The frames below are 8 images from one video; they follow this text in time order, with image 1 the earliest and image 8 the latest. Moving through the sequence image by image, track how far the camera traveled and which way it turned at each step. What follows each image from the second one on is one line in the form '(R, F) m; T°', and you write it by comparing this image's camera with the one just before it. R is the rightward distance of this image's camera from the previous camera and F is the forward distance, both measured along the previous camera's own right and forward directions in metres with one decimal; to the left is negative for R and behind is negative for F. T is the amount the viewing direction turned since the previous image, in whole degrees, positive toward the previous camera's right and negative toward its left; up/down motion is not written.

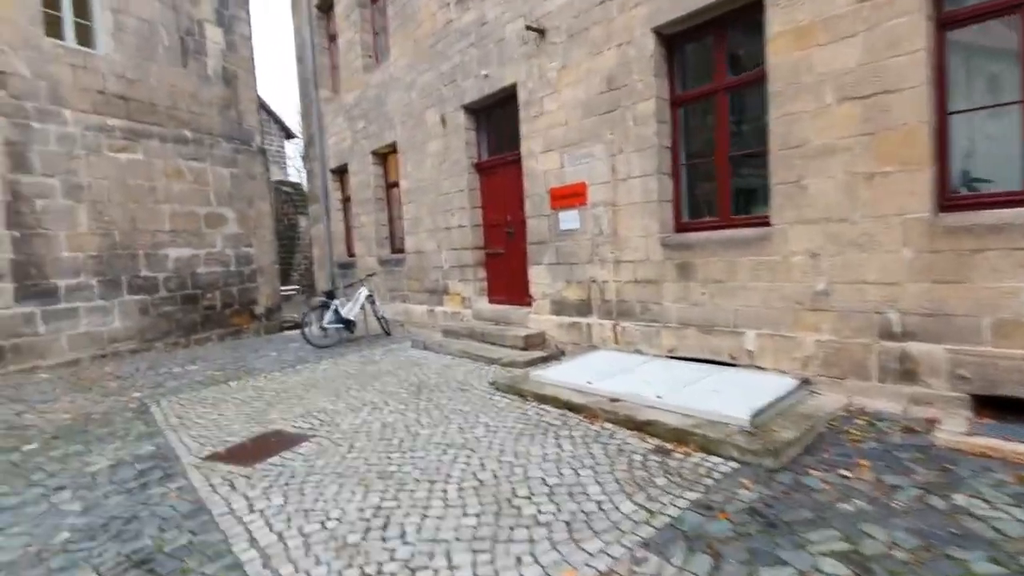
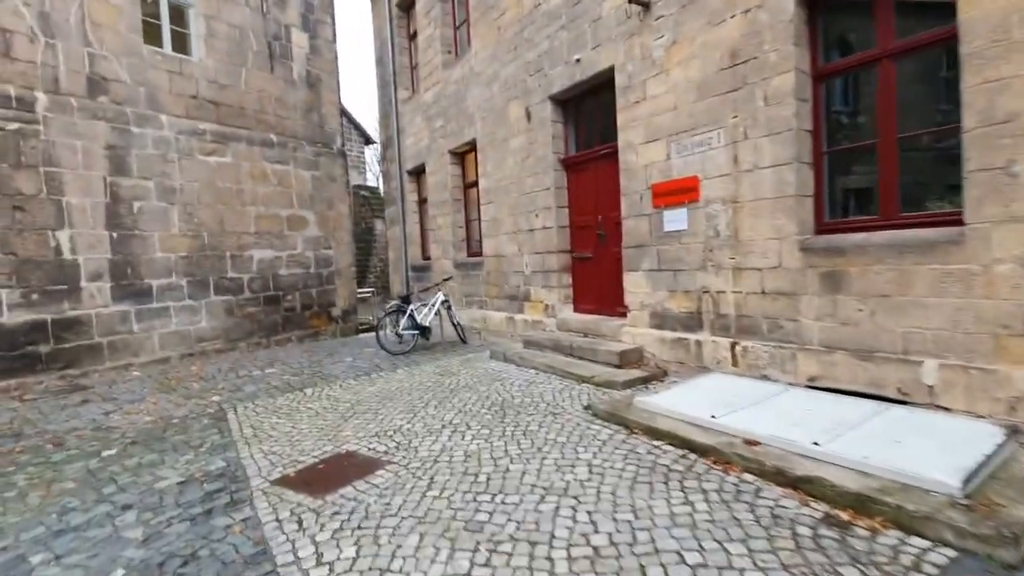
(-0.3, +0.6) m; -8°
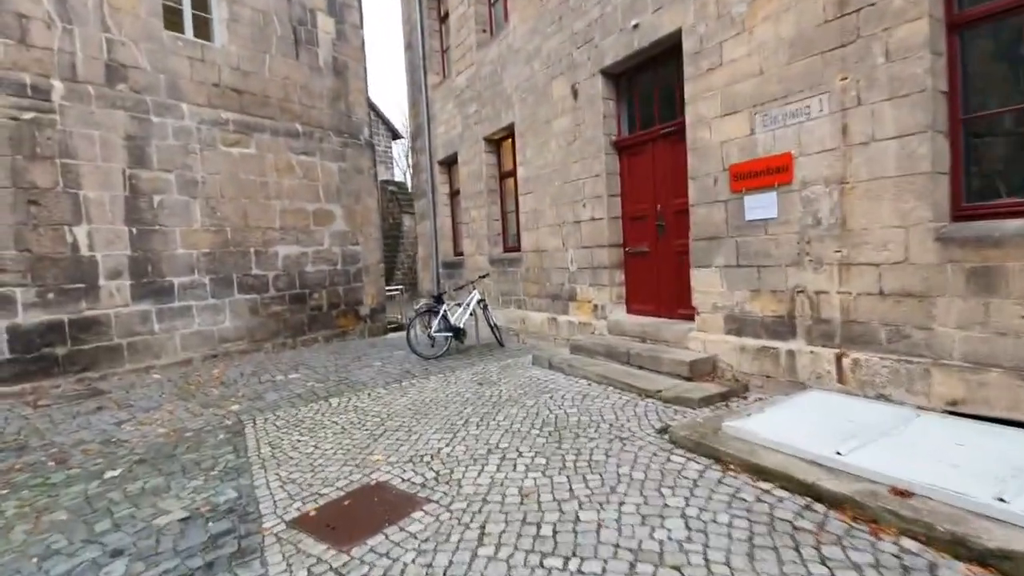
(-0.2, +0.7) m; -3°
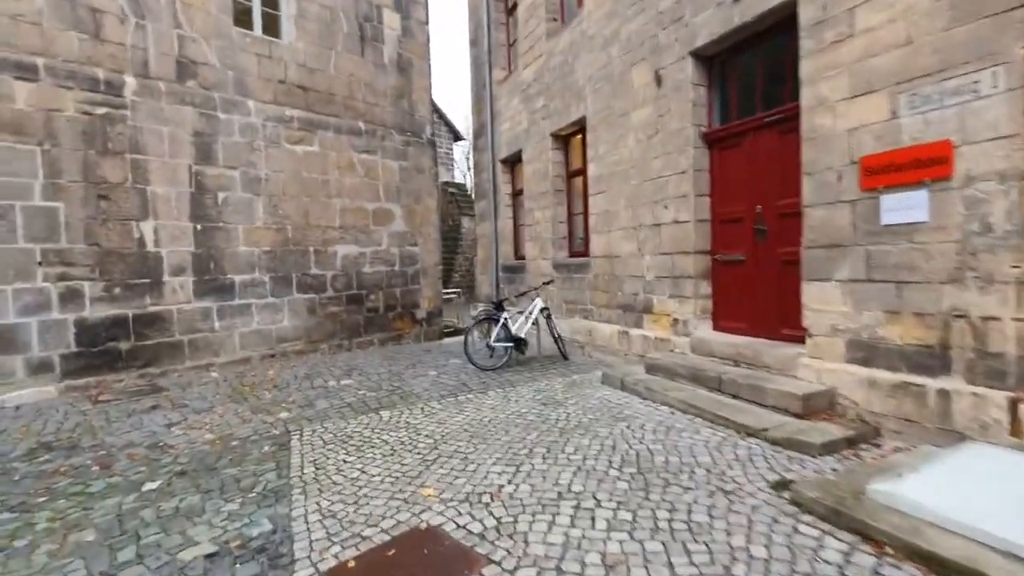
(-0.2, +0.6) m; -6°
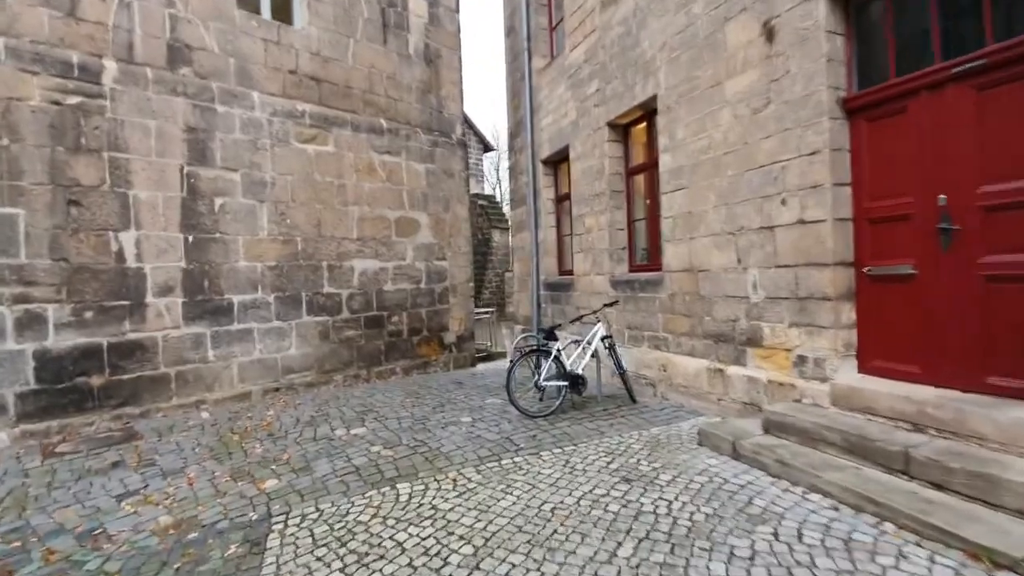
(-0.3, +1.3) m; -3°
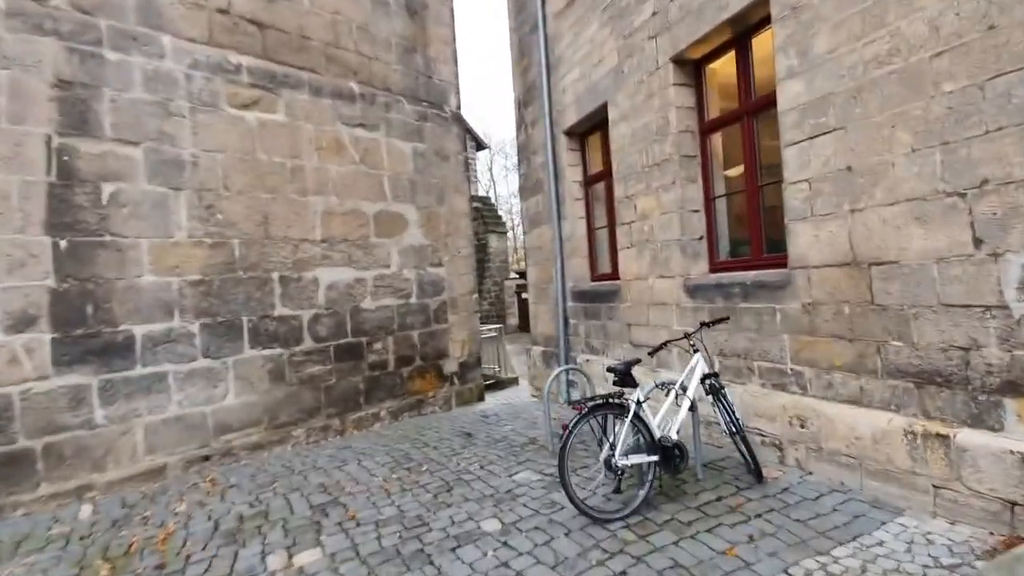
(-0.3, +2.0) m; +1°
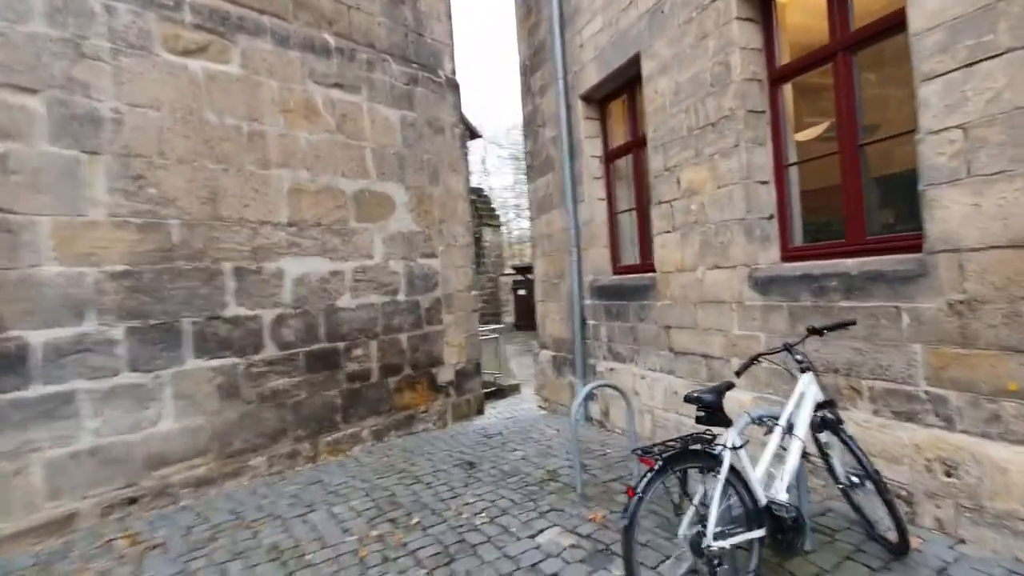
(-0.2, +1.0) m; +1°
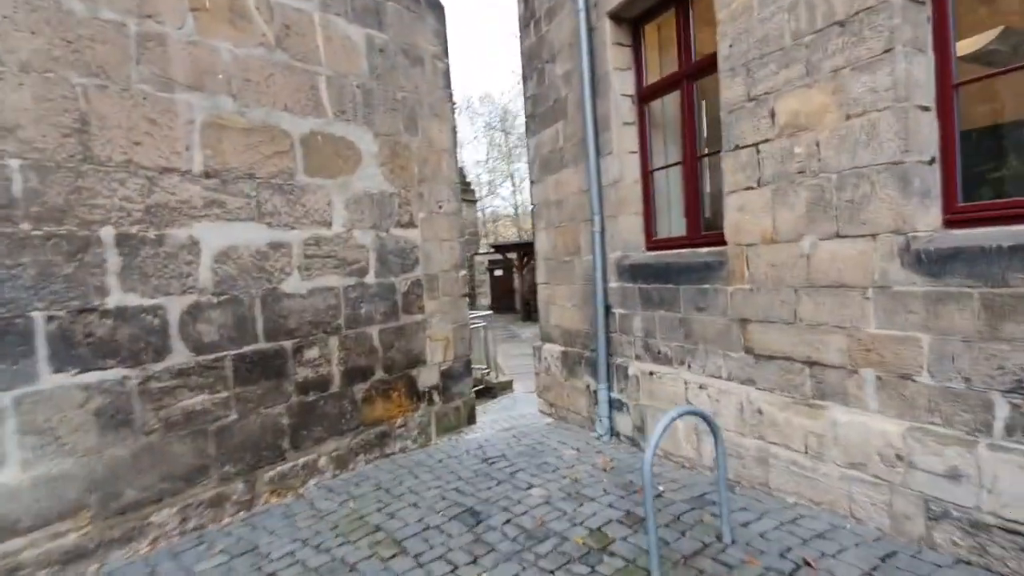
(-0.3, +1.2) m; +4°
